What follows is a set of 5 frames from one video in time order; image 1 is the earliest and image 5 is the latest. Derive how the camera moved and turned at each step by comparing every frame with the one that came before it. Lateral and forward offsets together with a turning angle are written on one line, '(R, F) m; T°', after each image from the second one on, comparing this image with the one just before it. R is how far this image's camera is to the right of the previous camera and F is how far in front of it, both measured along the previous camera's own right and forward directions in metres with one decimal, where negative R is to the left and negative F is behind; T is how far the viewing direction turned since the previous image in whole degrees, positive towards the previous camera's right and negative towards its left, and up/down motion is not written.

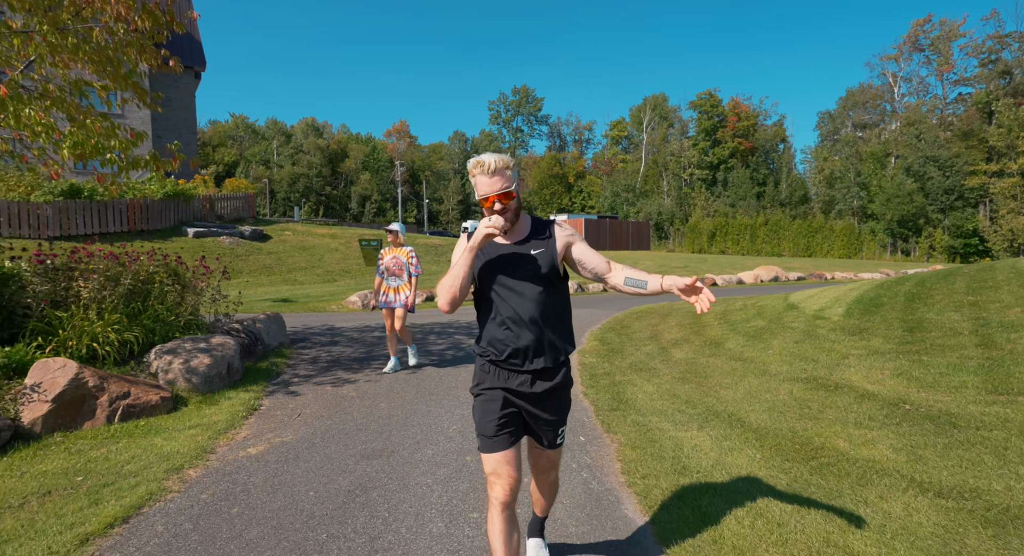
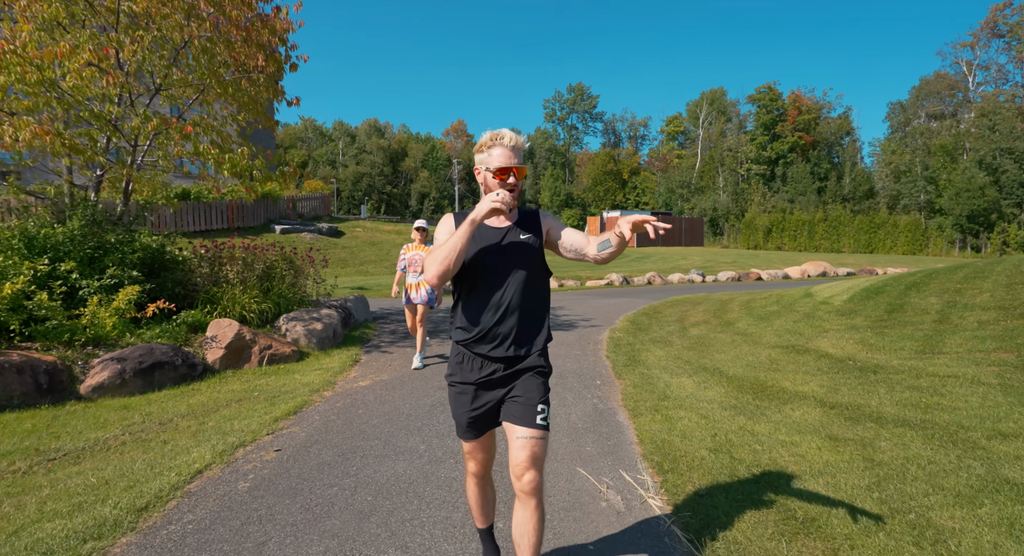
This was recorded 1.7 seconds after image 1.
(+0.2, -1.7) m; -6°
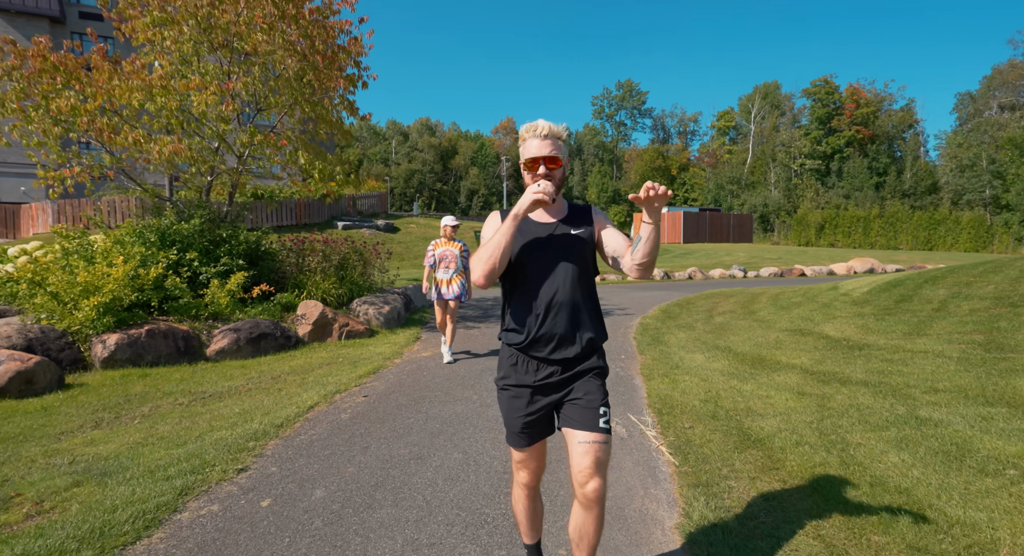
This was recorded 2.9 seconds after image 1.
(+0.1, -1.2) m; -5°
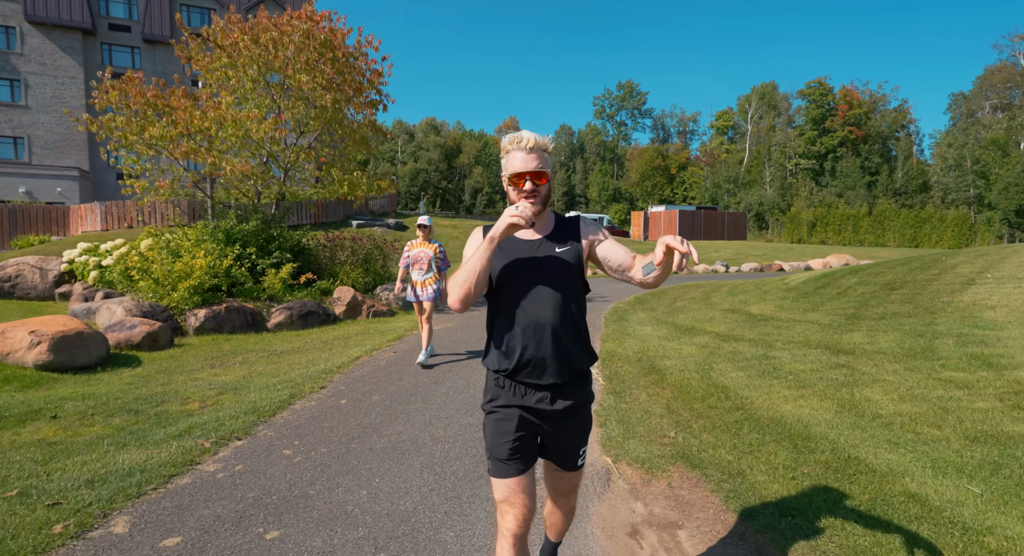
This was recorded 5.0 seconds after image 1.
(+0.2, -2.1) m; 0°
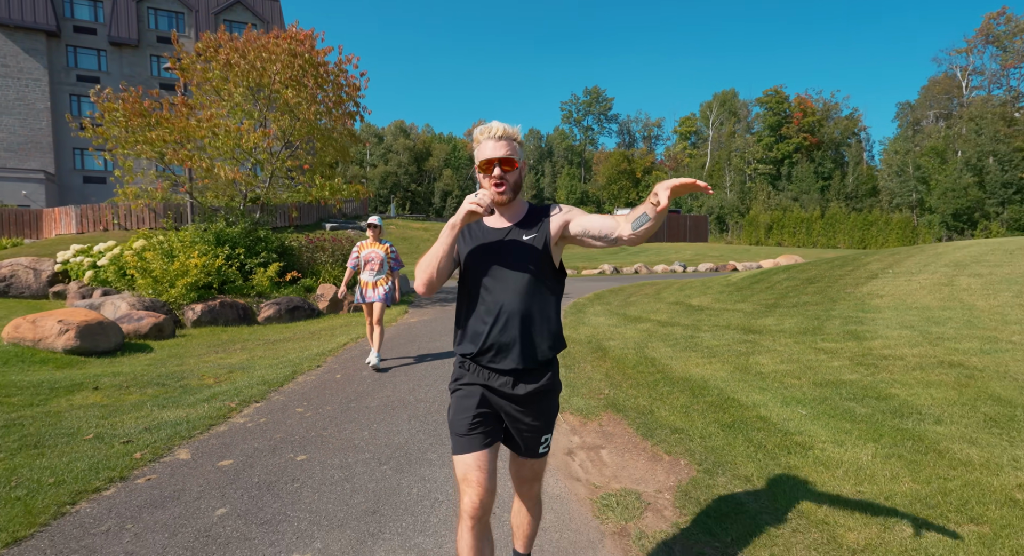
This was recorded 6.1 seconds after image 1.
(0.0, -1.1) m; +3°
